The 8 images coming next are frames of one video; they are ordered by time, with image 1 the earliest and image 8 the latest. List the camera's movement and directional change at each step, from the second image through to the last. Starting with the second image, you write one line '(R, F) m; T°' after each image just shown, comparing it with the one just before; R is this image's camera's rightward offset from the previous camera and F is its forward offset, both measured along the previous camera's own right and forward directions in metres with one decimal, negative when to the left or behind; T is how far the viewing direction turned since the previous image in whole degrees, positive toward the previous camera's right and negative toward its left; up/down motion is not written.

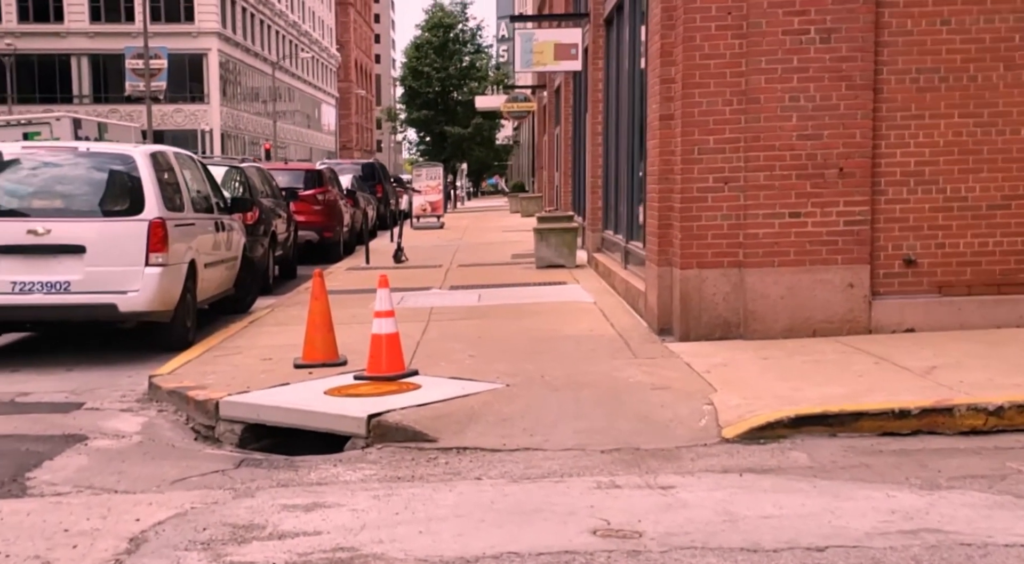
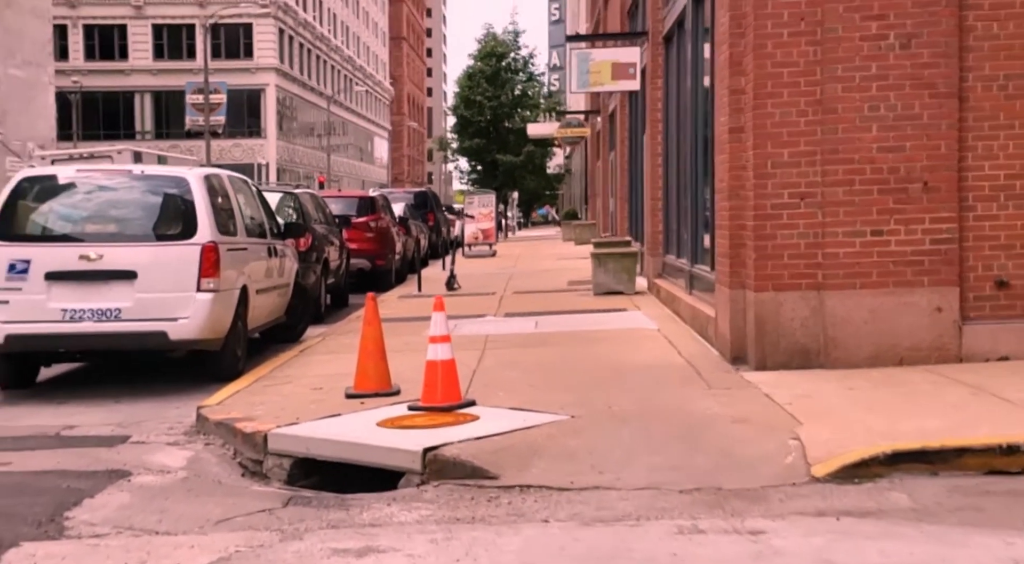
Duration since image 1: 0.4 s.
(-0.1, +0.5) m; -2°
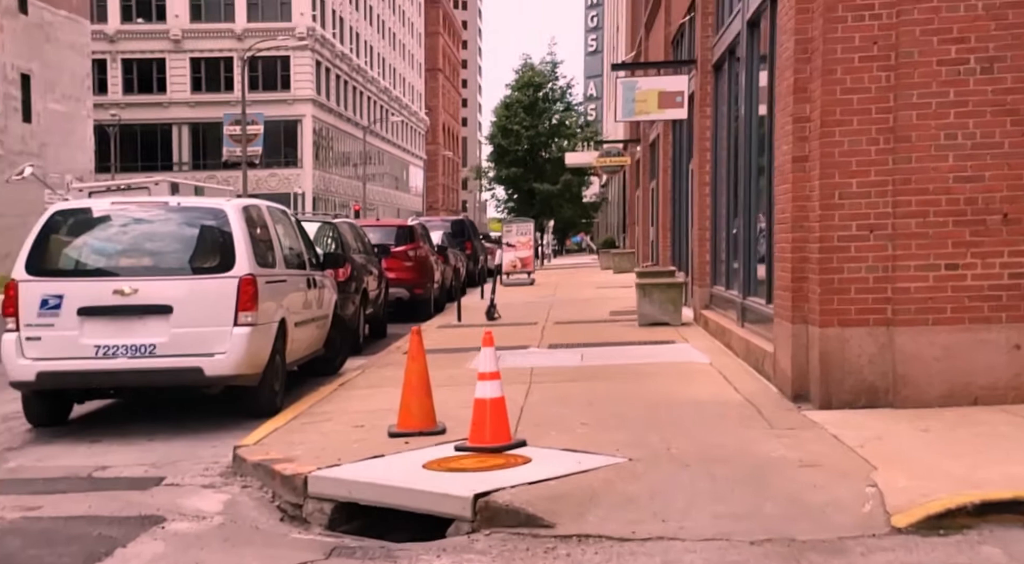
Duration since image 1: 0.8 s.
(-0.1, +0.4) m; -2°
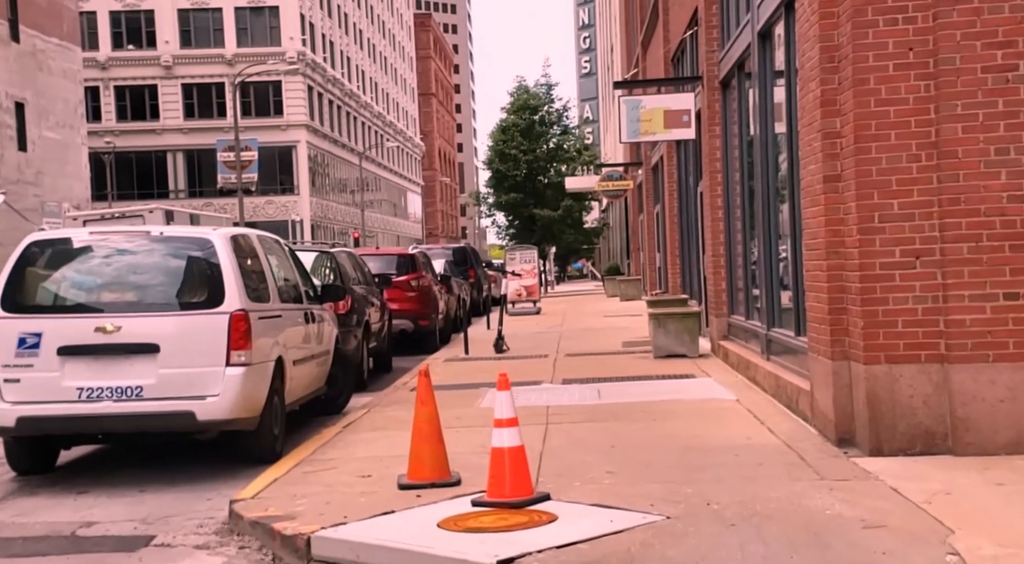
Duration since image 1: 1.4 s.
(-0.2, +0.7) m; 0°
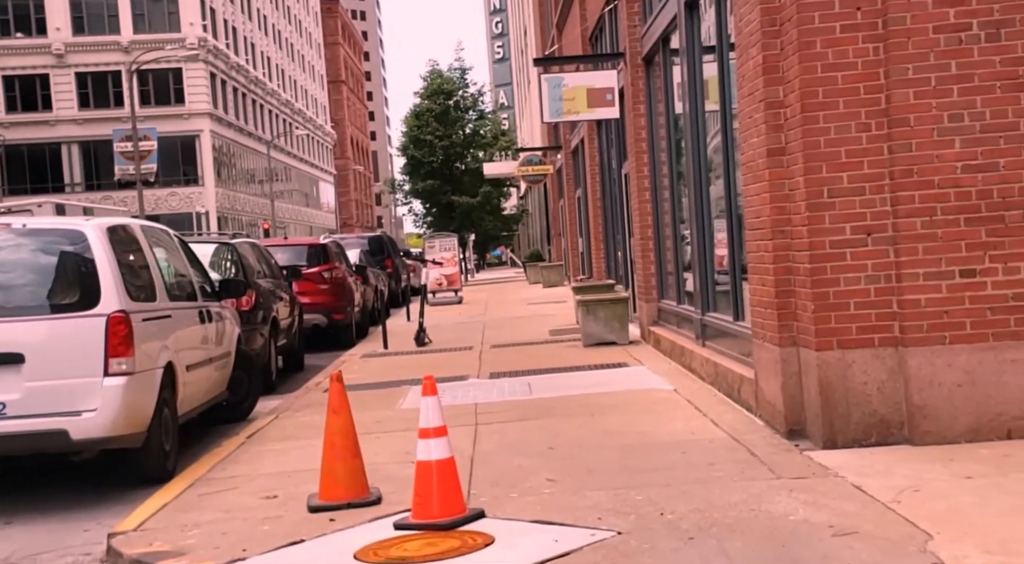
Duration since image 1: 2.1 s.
(0.0, +0.9) m; +4°
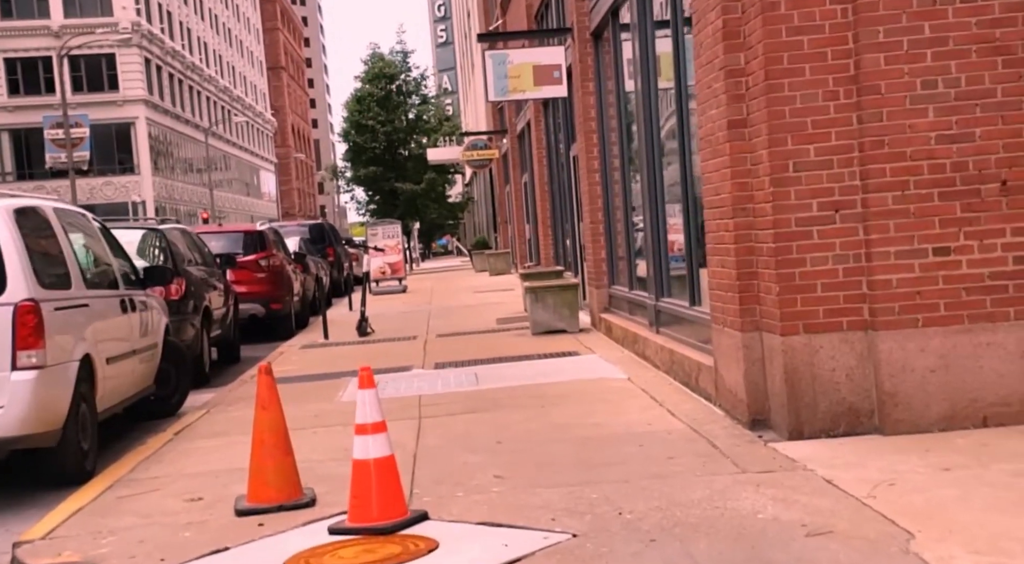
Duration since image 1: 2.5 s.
(0.0, +0.5) m; +3°
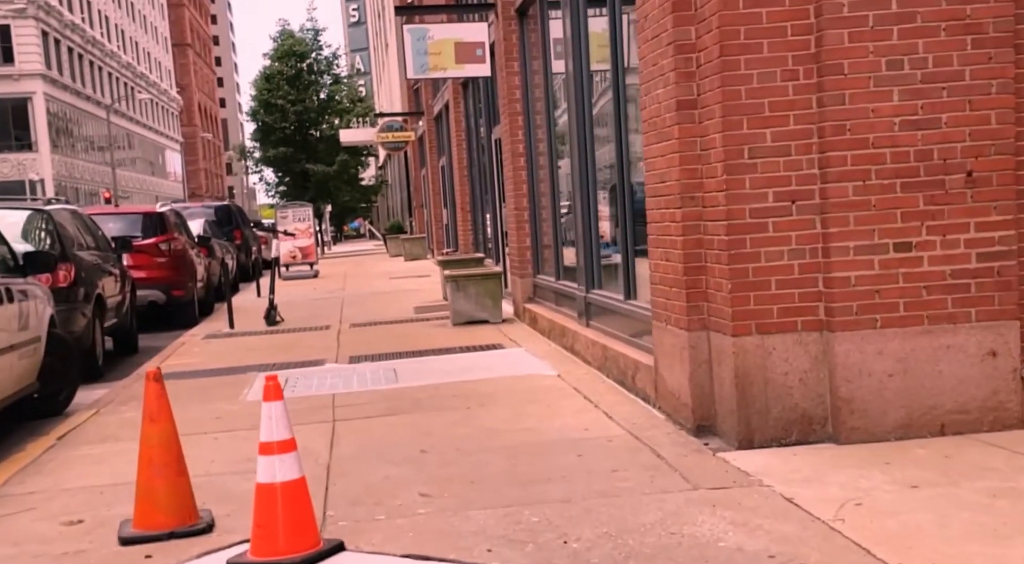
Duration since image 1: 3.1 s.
(-0.1, +0.7) m; +4°
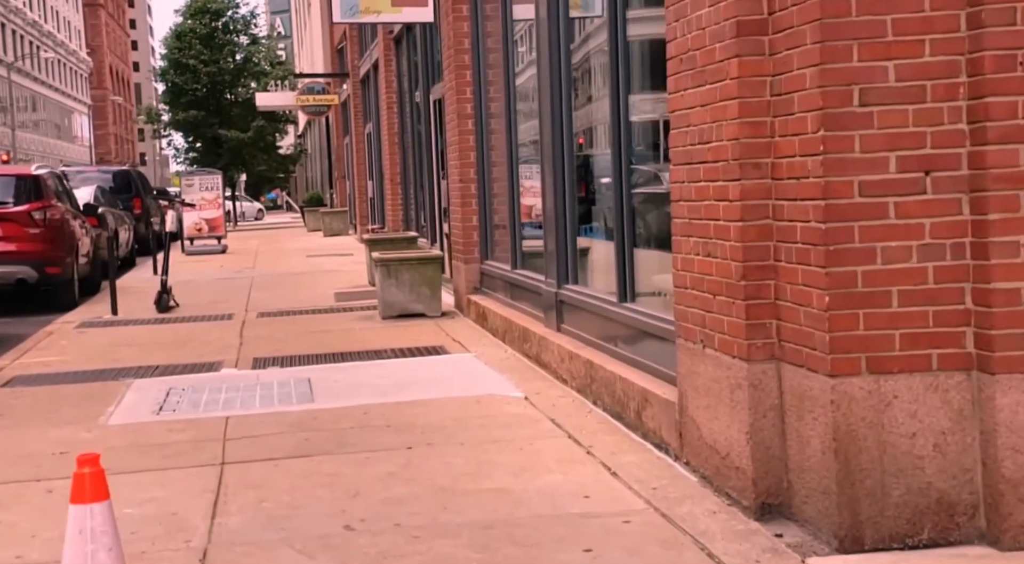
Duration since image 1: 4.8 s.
(-0.2, +2.3) m; +4°
